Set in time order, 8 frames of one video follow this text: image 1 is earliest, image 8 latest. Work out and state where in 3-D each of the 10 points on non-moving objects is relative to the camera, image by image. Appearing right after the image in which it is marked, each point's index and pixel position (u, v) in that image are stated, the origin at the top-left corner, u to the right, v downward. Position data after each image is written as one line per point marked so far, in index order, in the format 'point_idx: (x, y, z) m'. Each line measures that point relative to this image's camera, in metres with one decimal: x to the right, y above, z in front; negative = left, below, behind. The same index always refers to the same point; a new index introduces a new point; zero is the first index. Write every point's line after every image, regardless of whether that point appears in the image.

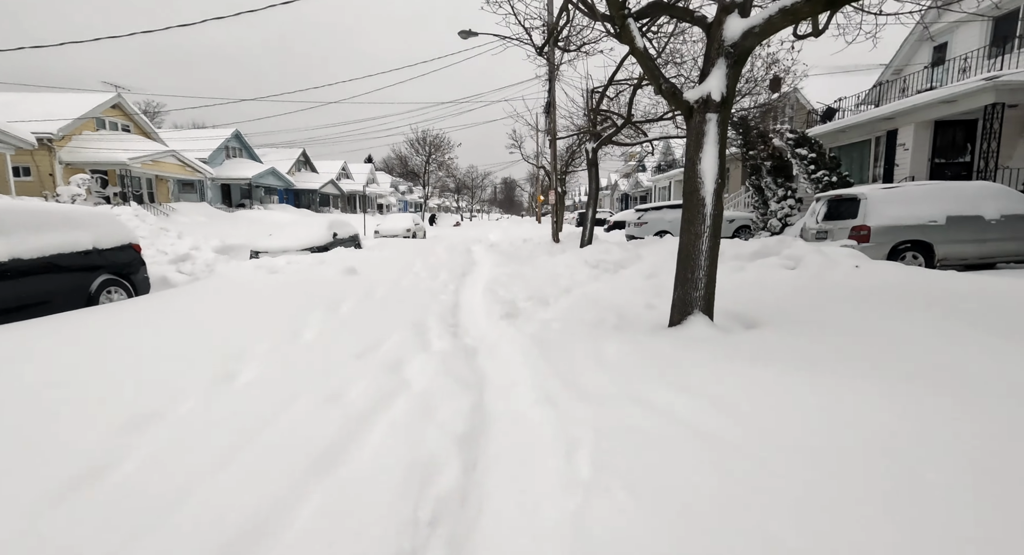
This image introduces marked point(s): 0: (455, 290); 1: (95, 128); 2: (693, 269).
0: (-0.8, -0.2, +7.1) m
1: (-16.5, +5.9, +19.1) m
2: (+1.5, +0.1, +4.1) m
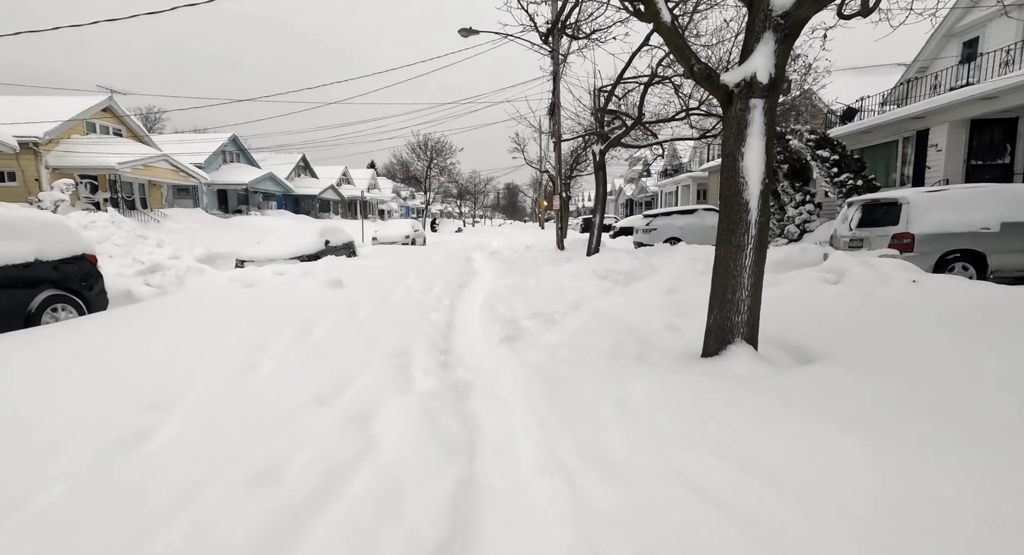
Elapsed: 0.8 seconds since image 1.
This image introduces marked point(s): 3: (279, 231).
0: (-0.8, -0.4, +6.3) m
1: (-16.4, +5.6, +18.5) m
2: (+1.5, -0.1, +3.3) m
3: (-6.4, +1.3, +13.2) m
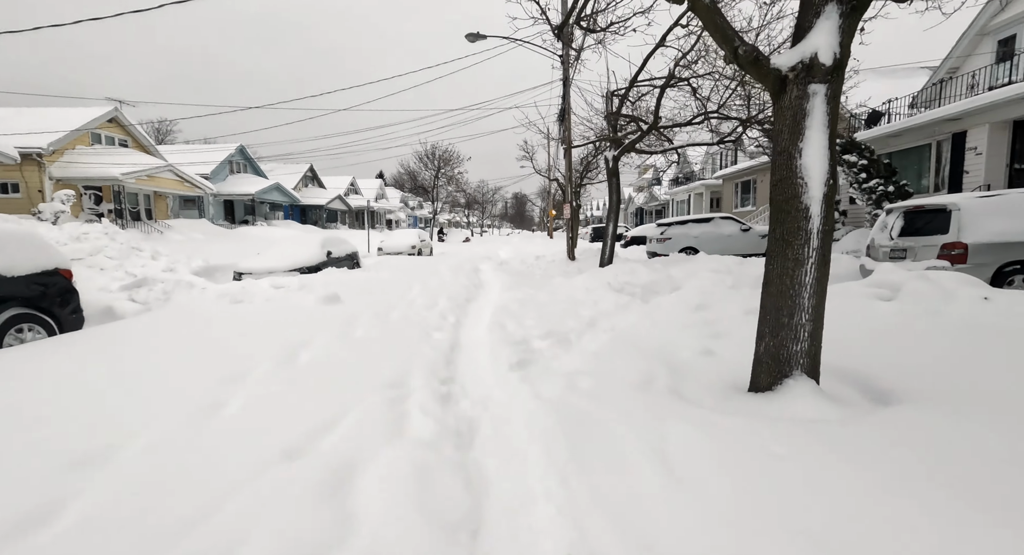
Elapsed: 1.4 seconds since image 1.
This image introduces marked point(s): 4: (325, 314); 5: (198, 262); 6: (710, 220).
0: (-0.7, -0.6, +5.8) m
1: (-16.1, +5.2, +18.4) m
2: (+1.6, -0.2, +2.8) m
3: (-6.2, +1.0, +12.8) m
4: (-2.2, -0.4, +5.8) m
5: (-6.9, +0.3, +10.7) m
6: (+6.0, +1.7, +14.6) m
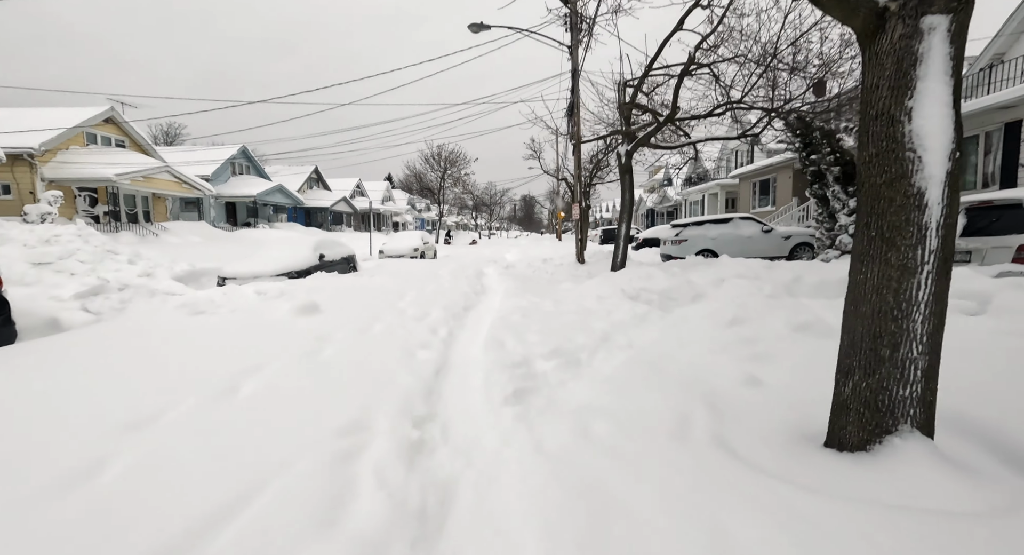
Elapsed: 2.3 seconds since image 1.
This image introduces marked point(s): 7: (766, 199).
0: (-0.7, -0.6, +5.0) m
1: (-15.9, +5.0, +17.9) m
2: (+1.5, -0.3, +2.0) m
3: (-6.0, +0.8, +12.1) m
4: (-2.2, -0.5, +5.1) m
5: (-6.8, +0.2, +10.0) m
6: (+6.1, +1.6, +13.7) m
7: (+10.1, +3.1, +19.2) m
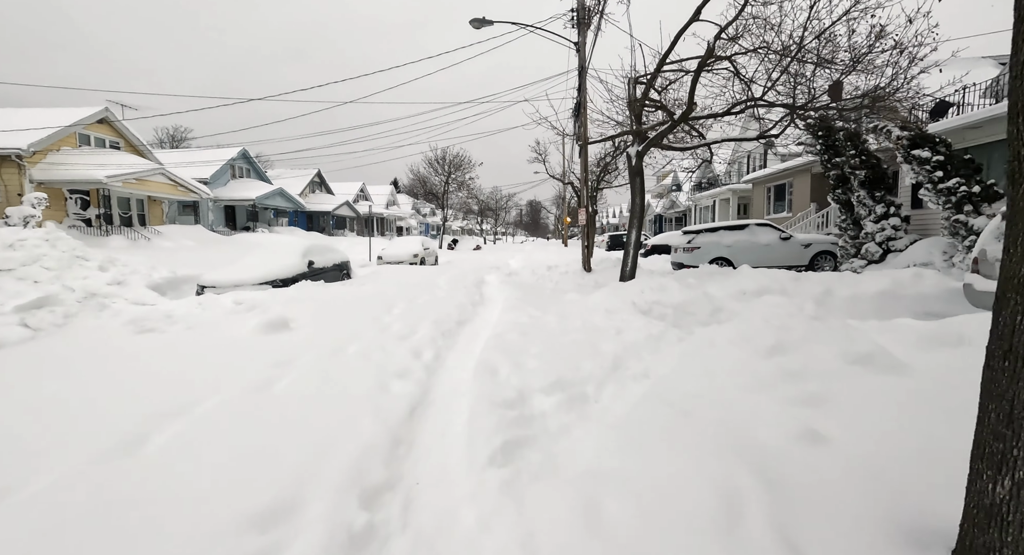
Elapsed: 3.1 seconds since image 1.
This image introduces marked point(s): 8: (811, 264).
0: (-0.7, -0.8, +4.3) m
1: (-15.7, +4.8, +17.5) m
2: (+1.5, -0.4, +1.2) m
3: (-6.0, +0.7, +11.5) m
4: (-2.3, -0.6, +4.4) m
5: (-6.8, +0.1, +9.4) m
6: (+6.2, +1.3, +12.9) m
7: (+10.3, +2.8, +18.4) m
8: (+7.8, +0.4, +12.6) m
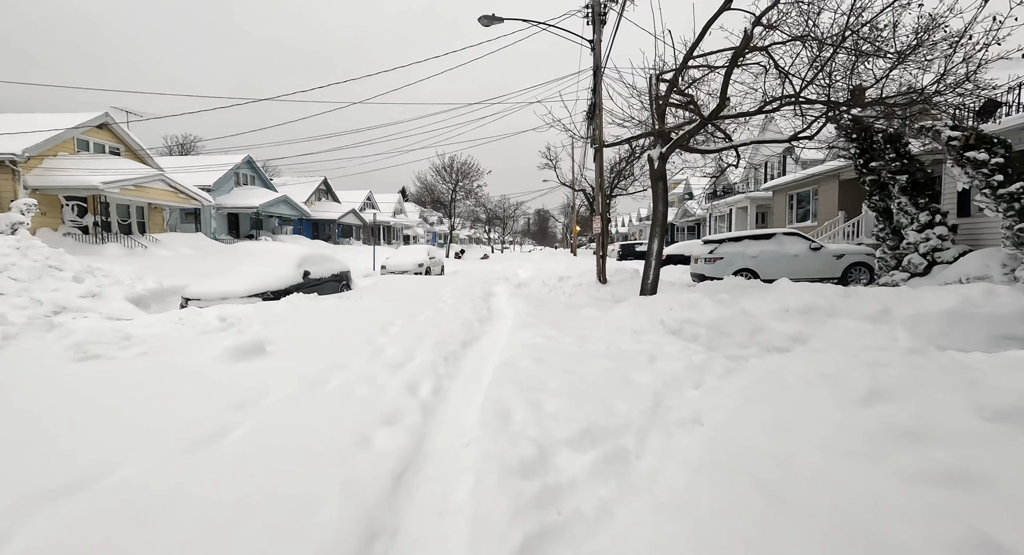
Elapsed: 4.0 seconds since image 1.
0: (-0.6, -0.9, +3.6) m
1: (-15.4, +4.5, +17.0) m
2: (+1.5, -0.5, +0.4) m
3: (-5.7, +0.4, +10.8) m
4: (-2.2, -0.8, +3.6) m
5: (-6.6, -0.1, +8.7) m
6: (+6.5, +1.0, +12.1) m
7: (+10.6, +2.3, +17.5) m
8: (+8.1, 0.0, +11.7) m
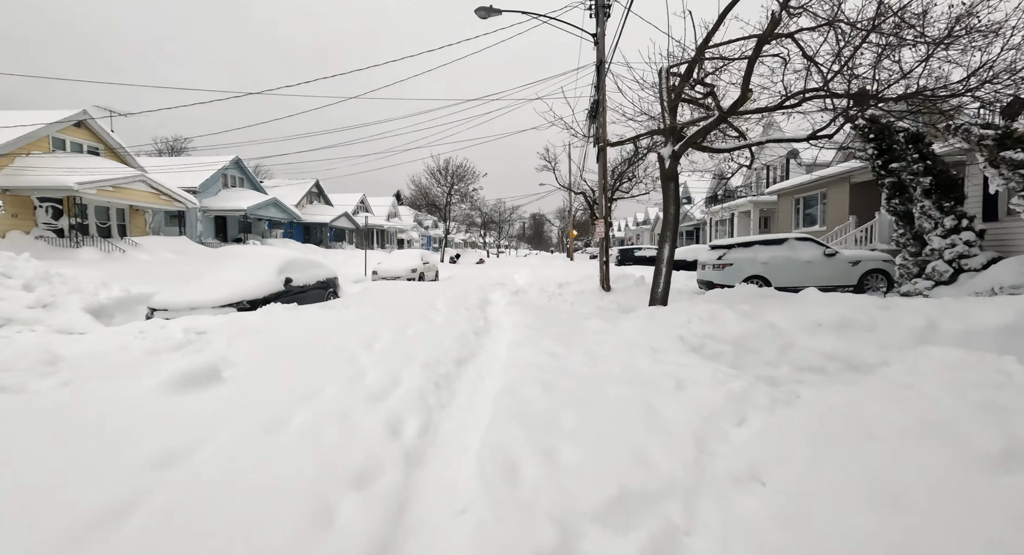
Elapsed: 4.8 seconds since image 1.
0: (-0.6, -1.0, +2.9) m
1: (-15.5, +4.3, +16.2) m
2: (+1.6, -0.5, -0.2) m
3: (-5.8, +0.3, +10.1) m
4: (-2.1, -0.9, +2.9) m
5: (-6.6, -0.2, +8.0) m
6: (+6.4, +0.8, +11.5) m
7: (+10.5, +2.1, +16.9) m
8: (+8.0, -0.1, +11.1) m
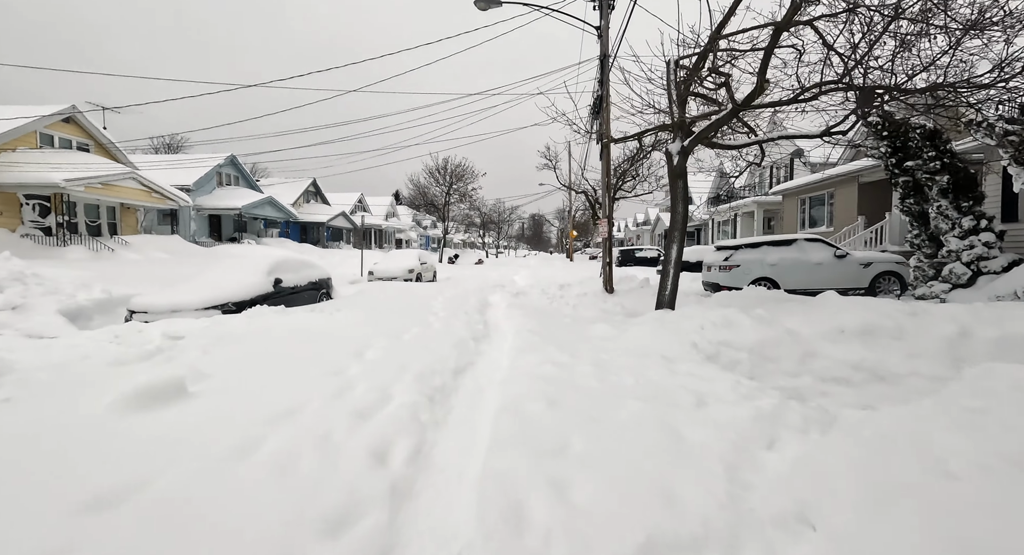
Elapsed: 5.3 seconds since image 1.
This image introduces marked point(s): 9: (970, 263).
0: (-0.5, -1.0, +2.5) m
1: (-15.5, +4.4, +15.8) m
2: (+1.6, -0.5, -0.6) m
3: (-5.8, +0.3, +9.7) m
4: (-2.1, -0.9, +2.5) m
5: (-6.6, -0.2, +7.6) m
6: (+6.4, +0.8, +11.1) m
7: (+10.5, +2.0, +16.6) m
8: (+8.0, -0.2, +10.8) m
9: (+8.3, +0.3, +8.8) m
